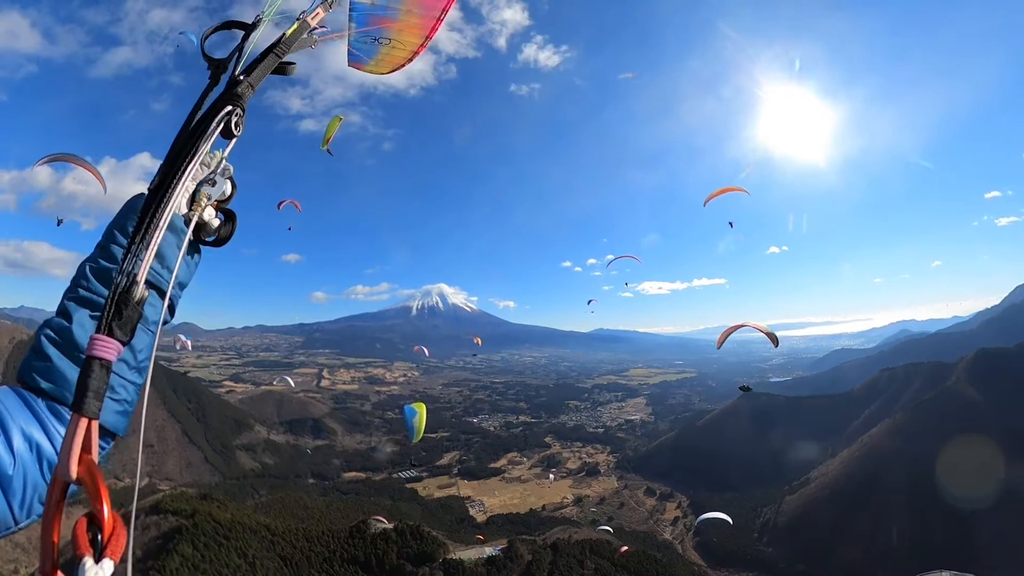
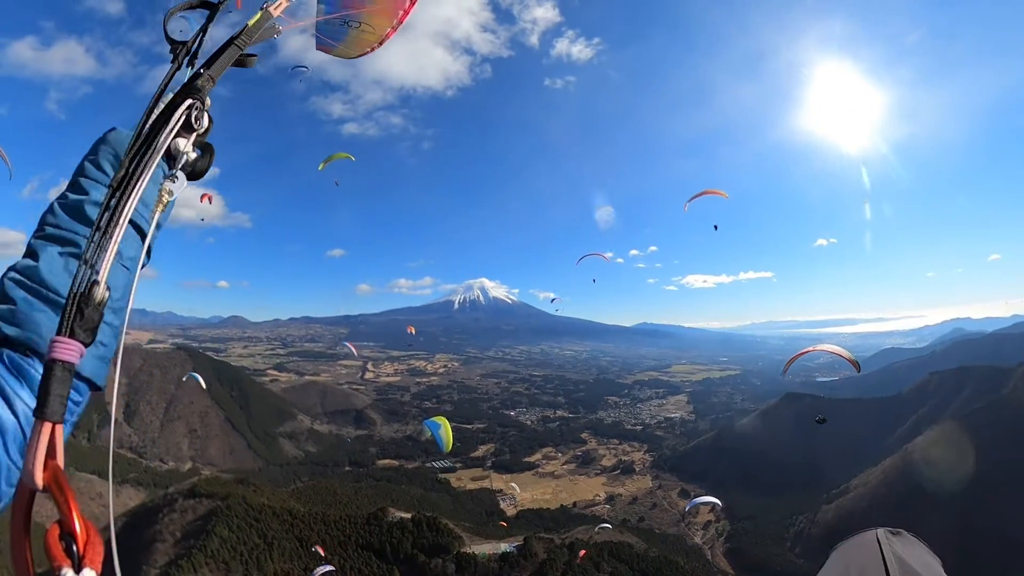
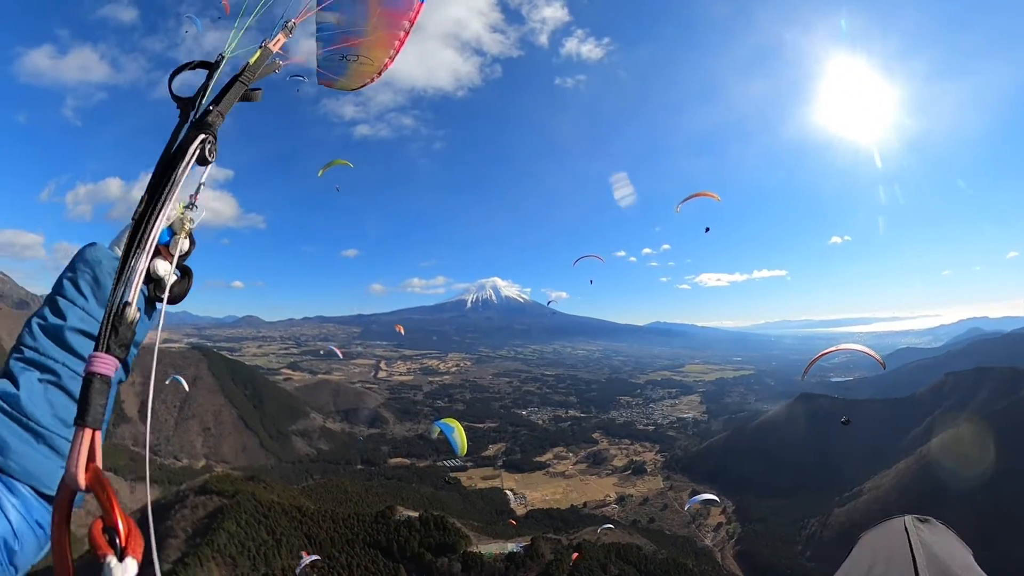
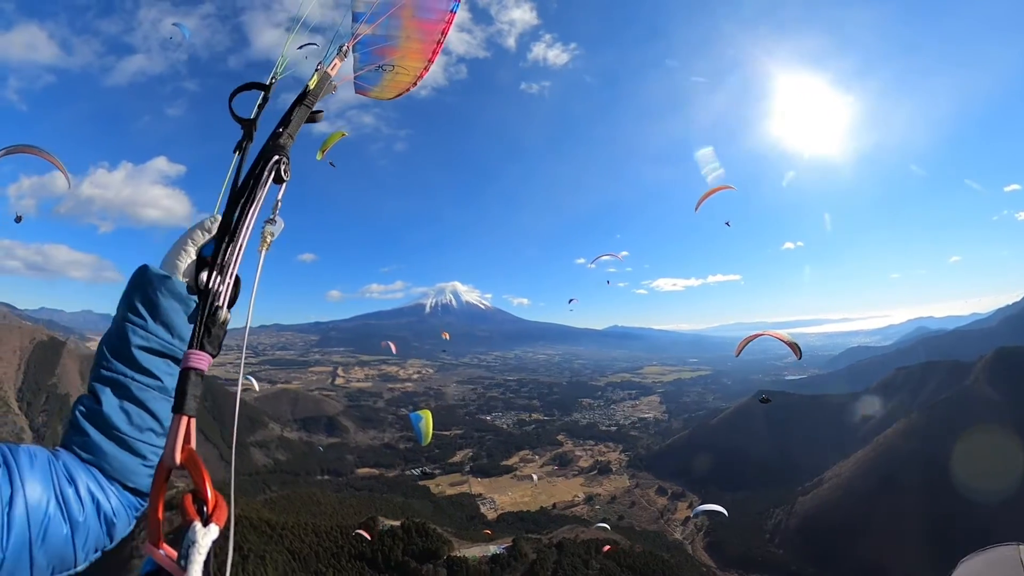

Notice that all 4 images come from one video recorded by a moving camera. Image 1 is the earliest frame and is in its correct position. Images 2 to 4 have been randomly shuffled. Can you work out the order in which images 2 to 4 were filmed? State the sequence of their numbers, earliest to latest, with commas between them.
4, 2, 3
